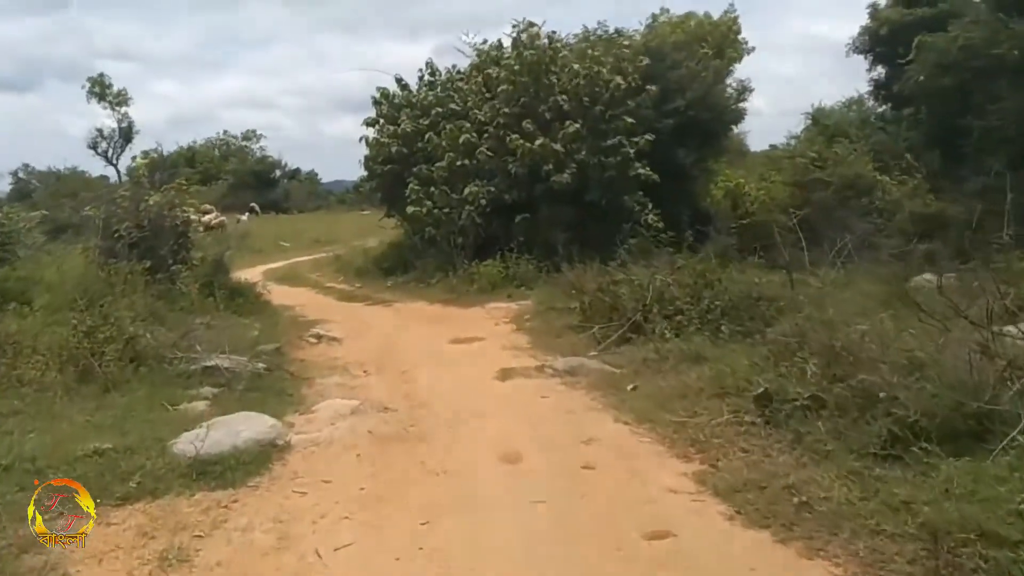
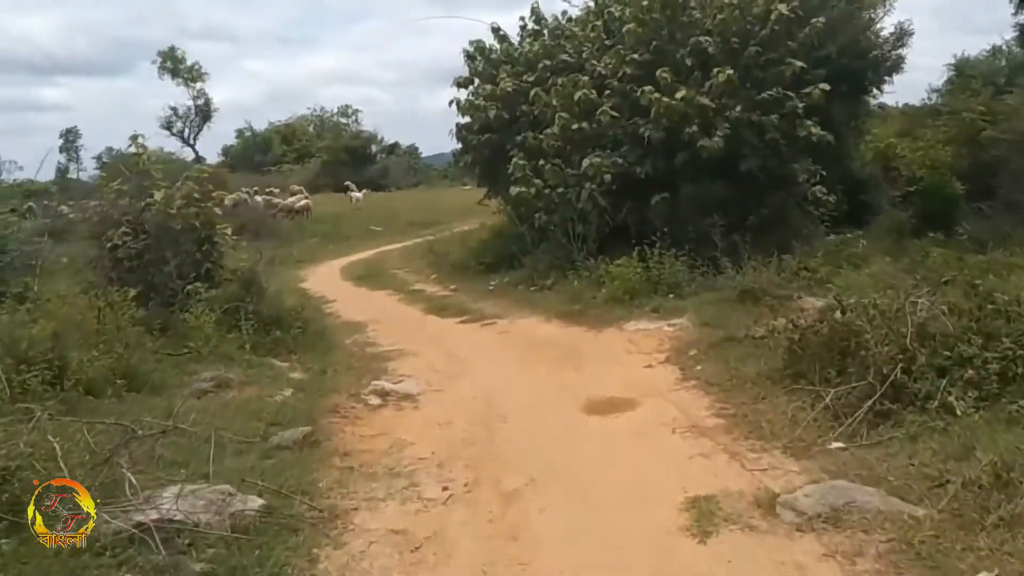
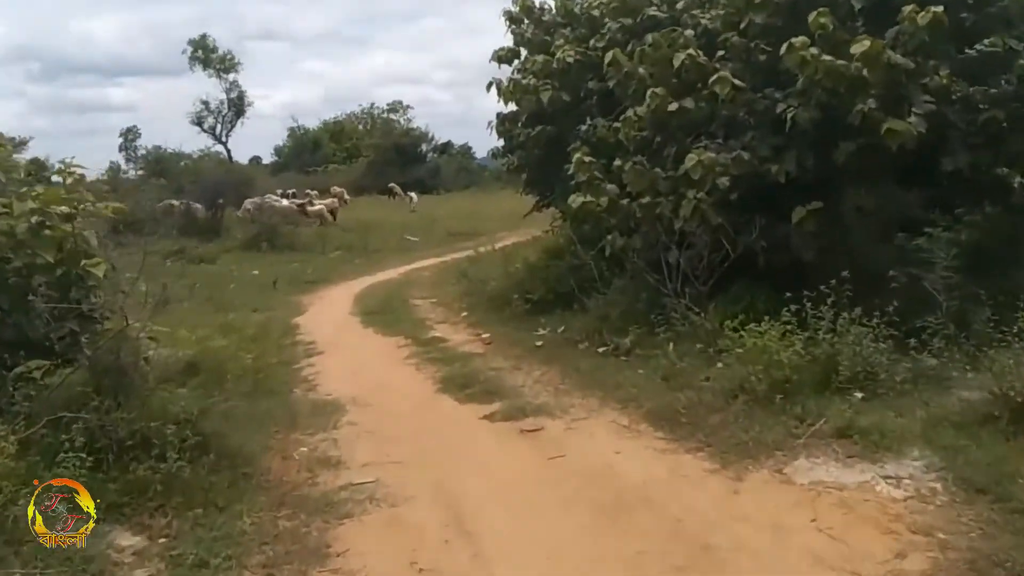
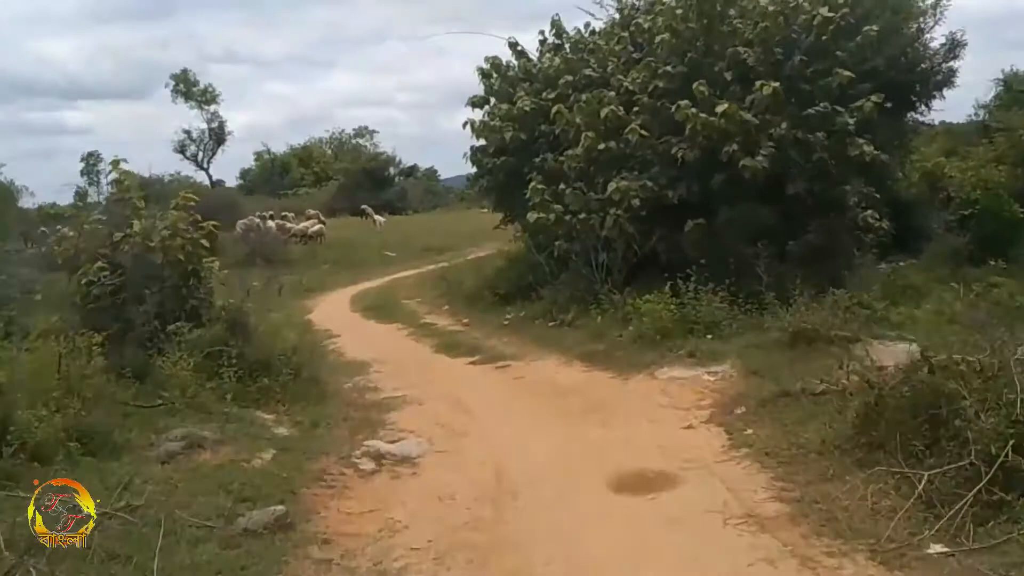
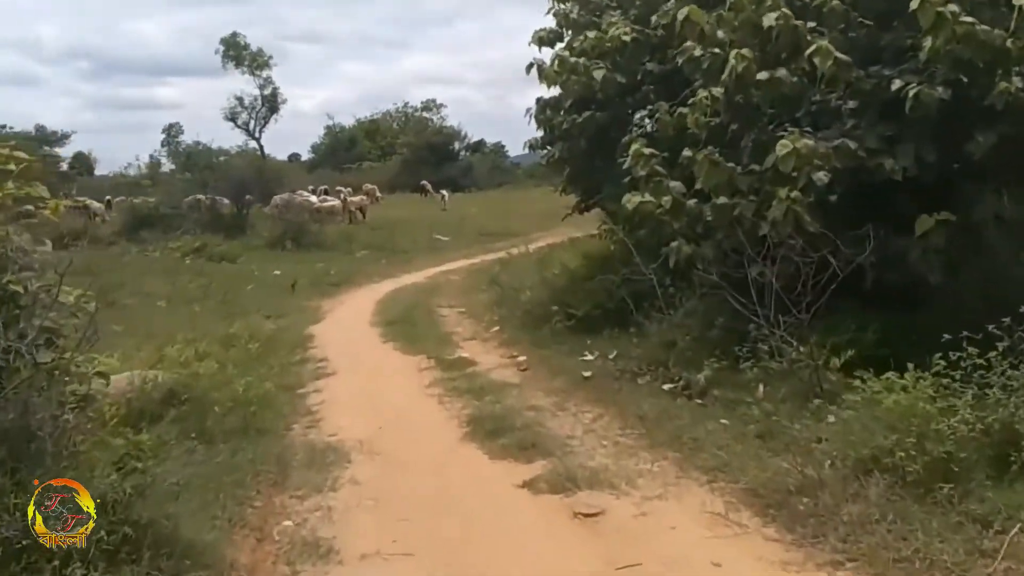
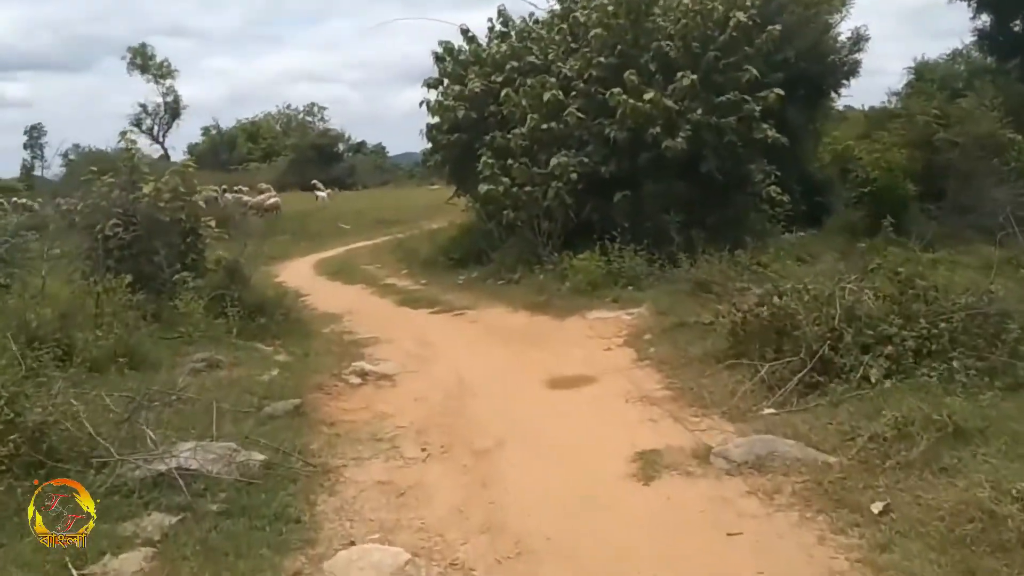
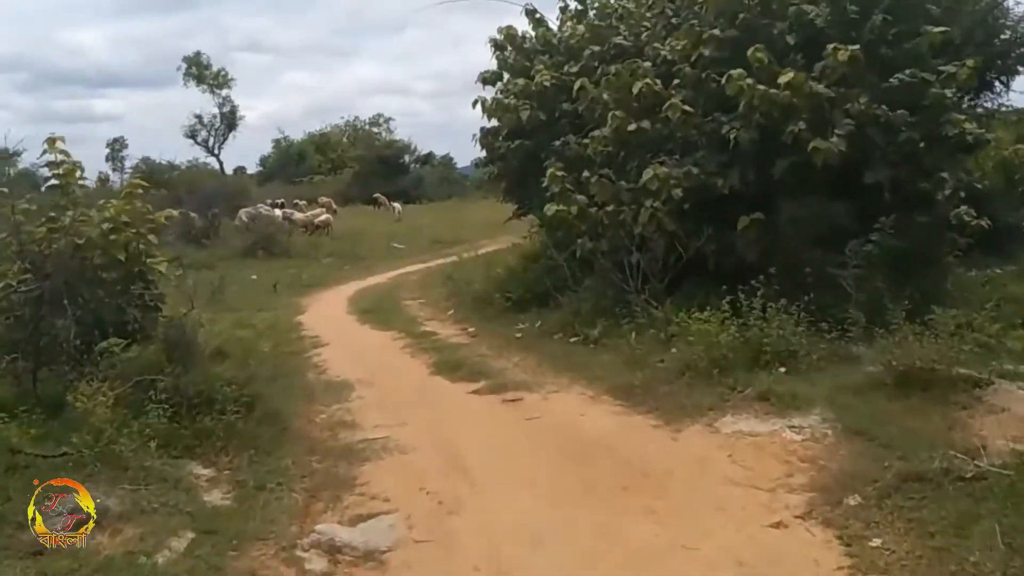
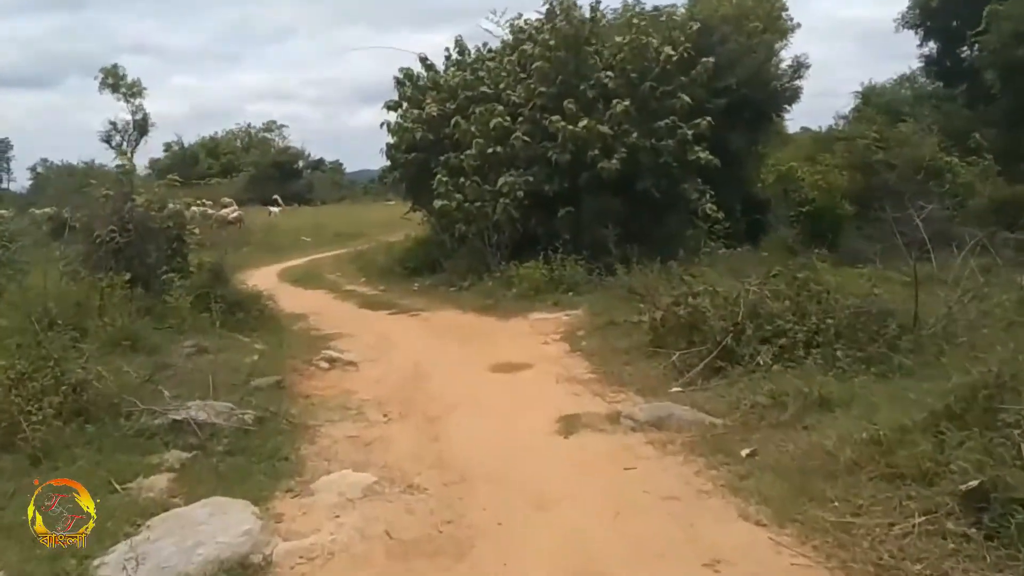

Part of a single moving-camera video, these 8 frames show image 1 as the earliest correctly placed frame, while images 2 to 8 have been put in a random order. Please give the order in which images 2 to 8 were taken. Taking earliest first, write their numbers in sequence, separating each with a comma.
8, 6, 2, 4, 7, 3, 5
